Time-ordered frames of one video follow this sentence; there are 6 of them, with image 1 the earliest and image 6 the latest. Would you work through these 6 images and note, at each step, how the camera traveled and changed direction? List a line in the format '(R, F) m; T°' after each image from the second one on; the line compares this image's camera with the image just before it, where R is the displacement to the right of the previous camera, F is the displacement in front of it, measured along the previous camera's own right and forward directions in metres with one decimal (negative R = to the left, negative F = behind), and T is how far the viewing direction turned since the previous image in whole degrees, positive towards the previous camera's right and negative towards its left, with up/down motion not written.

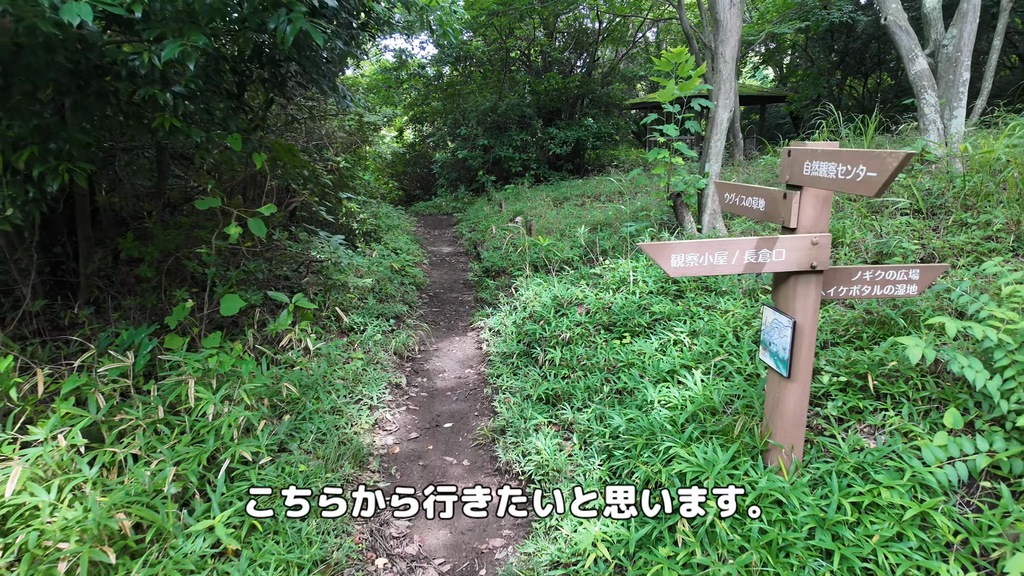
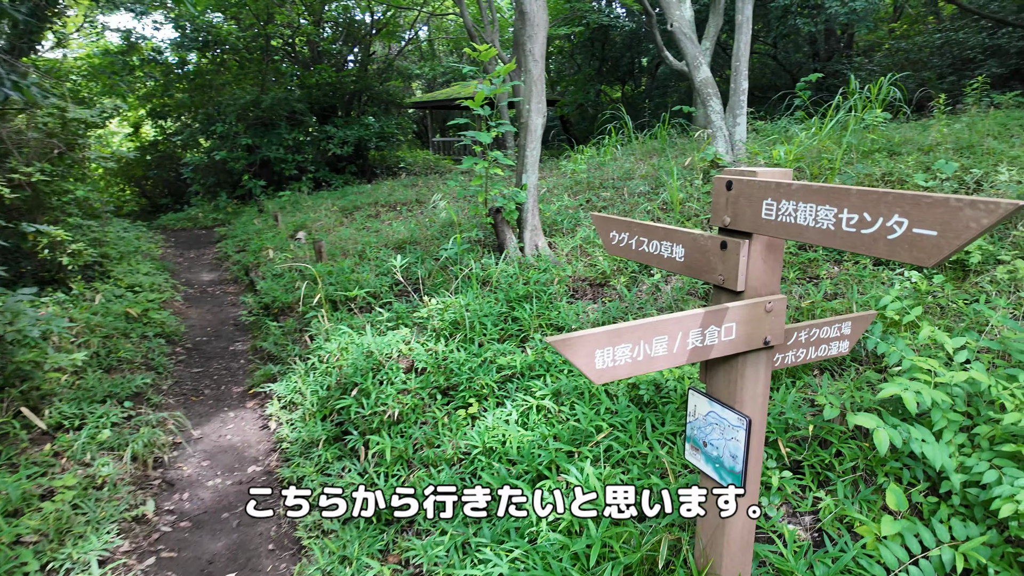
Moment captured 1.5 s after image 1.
(-0.1, +1.0) m; +20°
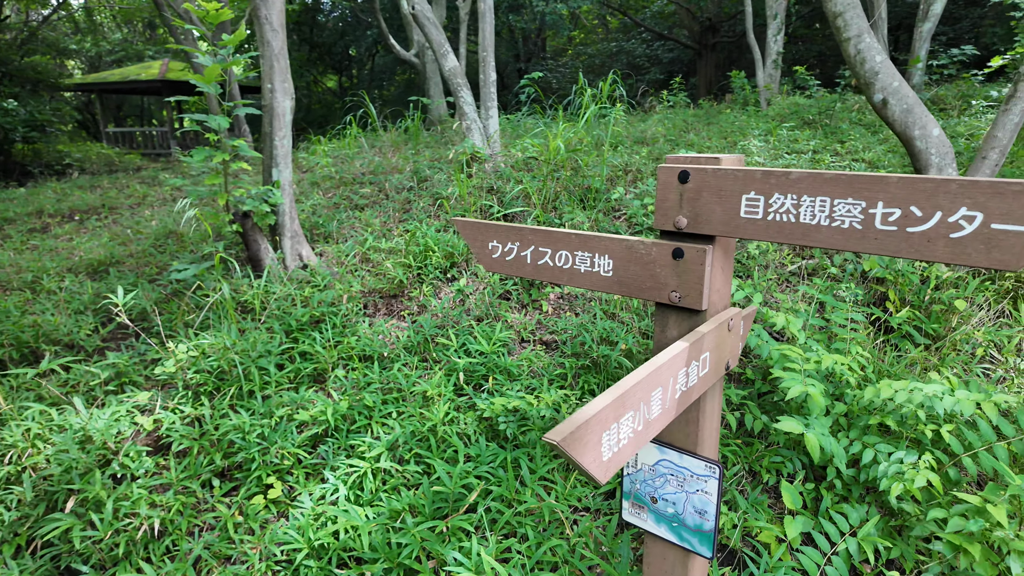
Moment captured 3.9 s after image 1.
(-0.3, +0.6) m; +25°
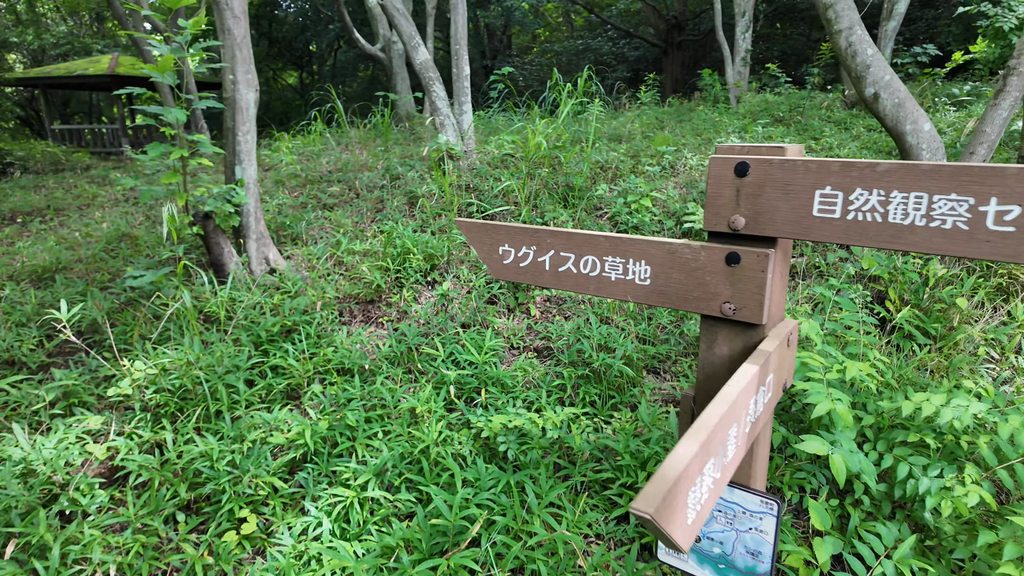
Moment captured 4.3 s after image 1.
(-0.1, +0.2) m; +3°
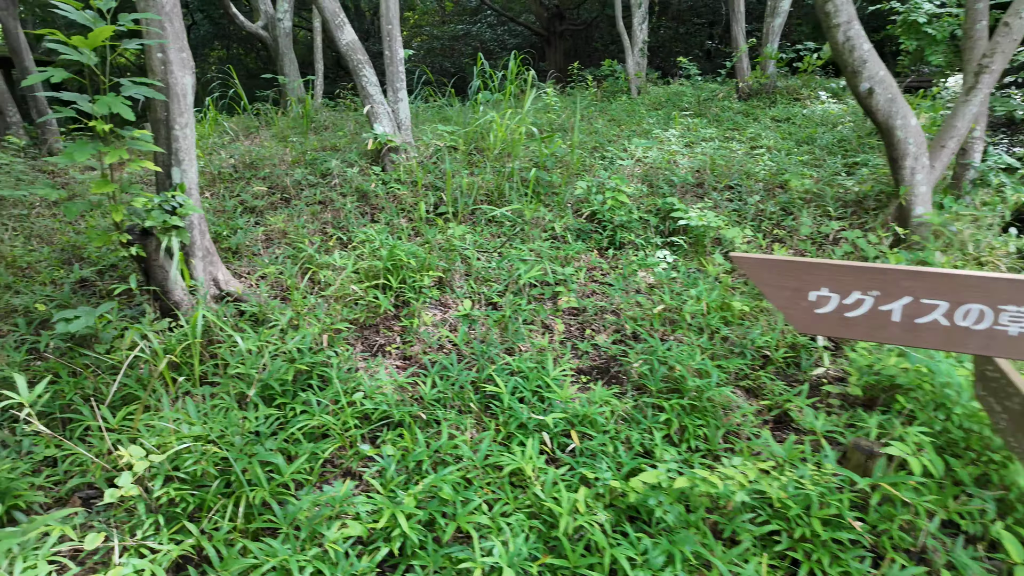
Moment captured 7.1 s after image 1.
(-0.8, +0.5) m; +12°
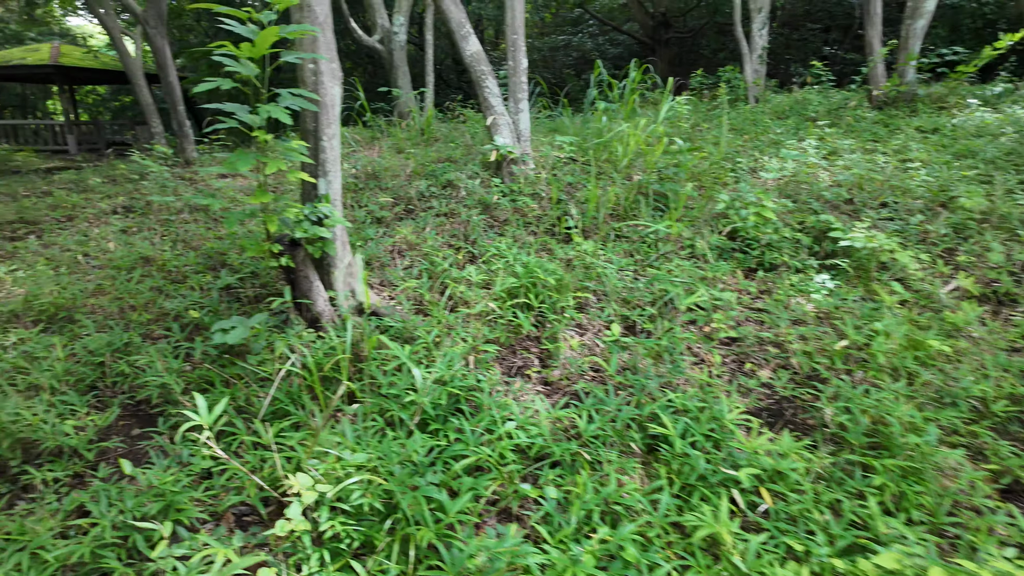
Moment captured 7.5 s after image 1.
(-0.3, +0.2) m; -8°
